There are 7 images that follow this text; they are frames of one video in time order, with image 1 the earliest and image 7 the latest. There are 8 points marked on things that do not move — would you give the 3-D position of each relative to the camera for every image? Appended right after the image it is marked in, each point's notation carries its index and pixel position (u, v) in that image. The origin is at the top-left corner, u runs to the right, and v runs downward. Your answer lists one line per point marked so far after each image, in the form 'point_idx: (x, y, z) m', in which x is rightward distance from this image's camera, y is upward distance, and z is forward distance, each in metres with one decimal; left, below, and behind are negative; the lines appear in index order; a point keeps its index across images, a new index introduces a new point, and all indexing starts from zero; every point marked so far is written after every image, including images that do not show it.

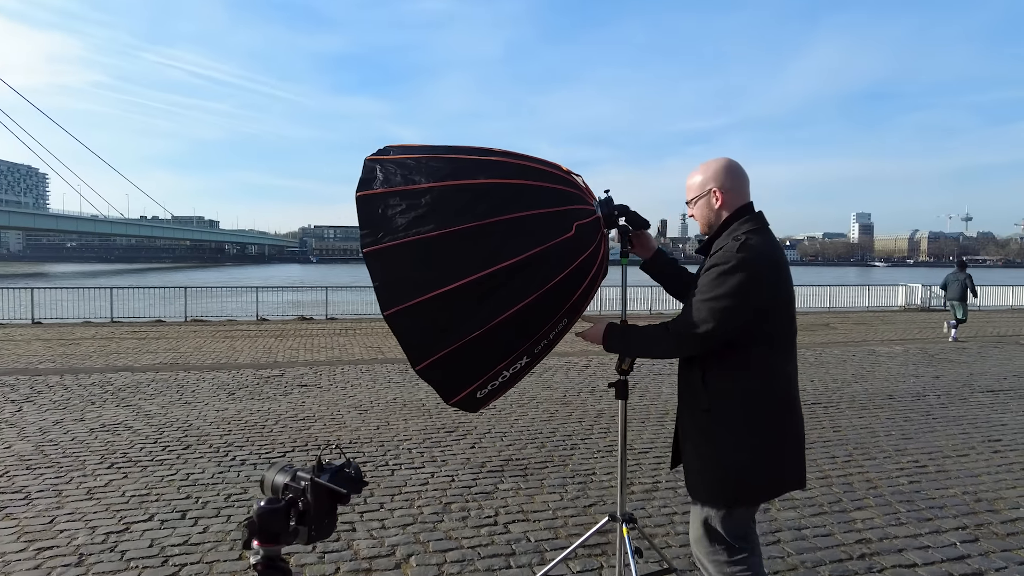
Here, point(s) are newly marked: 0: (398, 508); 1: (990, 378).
0: (-0.8, -1.6, +4.6) m
1: (+7.3, -1.4, +9.7) m
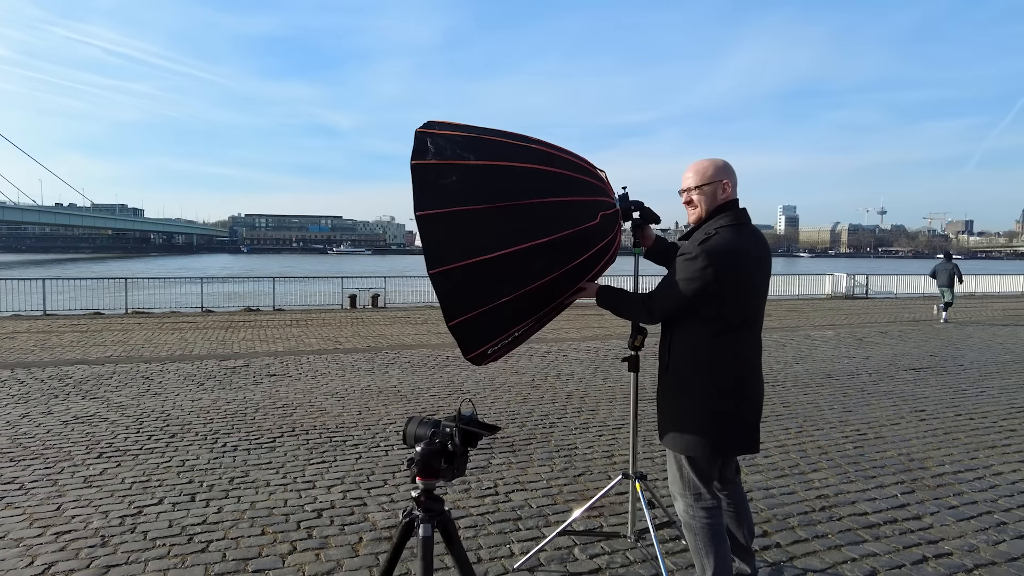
0: (-0.8, -1.5, +4.8) m
1: (+6.7, -1.2, +10.8) m
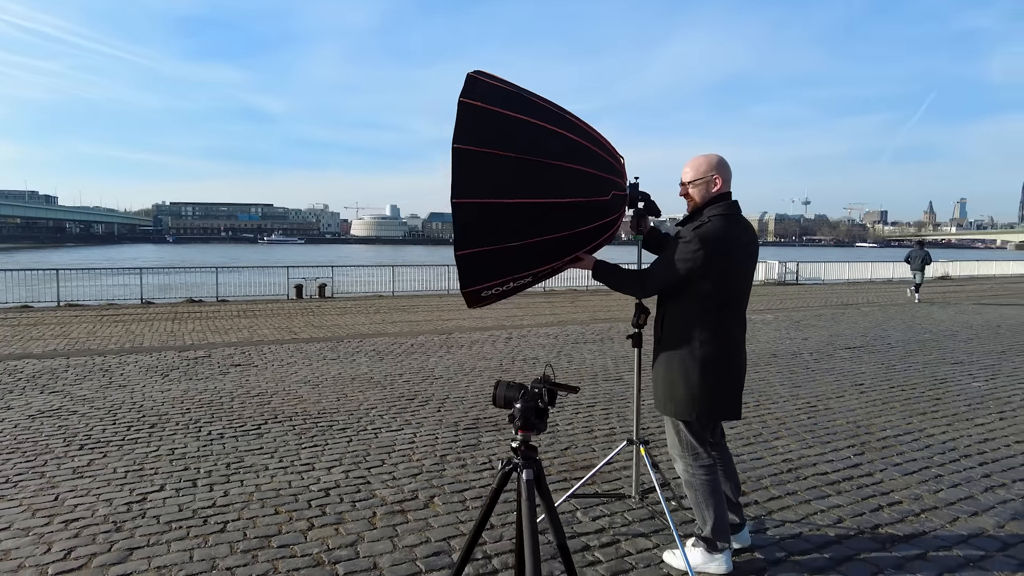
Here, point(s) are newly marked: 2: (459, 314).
0: (-0.9, -1.4, +5.0) m
1: (+6.1, -0.9, +11.6) m
2: (-1.3, -0.6, +15.7) m
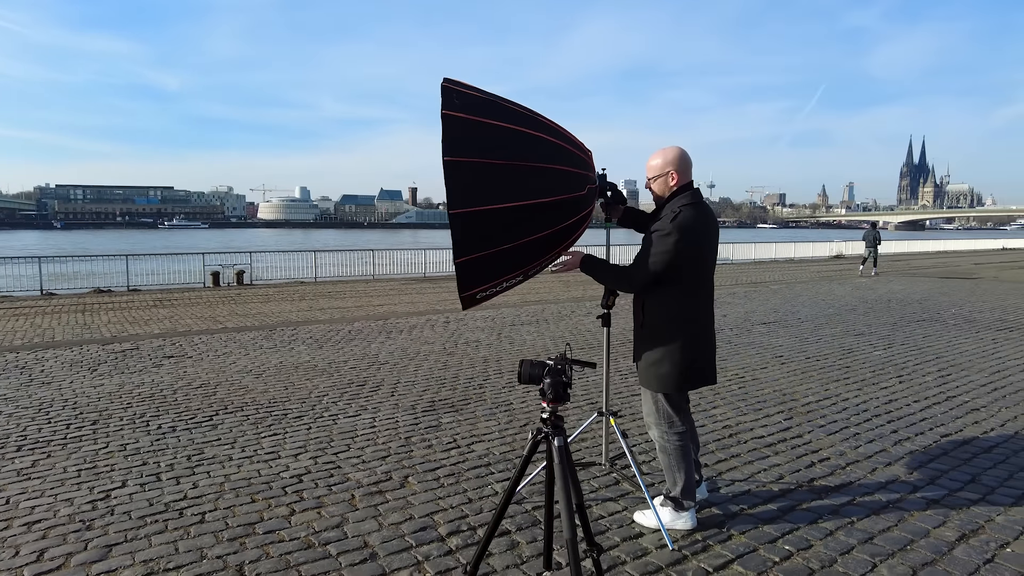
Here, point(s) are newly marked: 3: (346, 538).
0: (-1.2, -1.3, +5.1) m
1: (+4.9, -0.5, +12.5) m
2: (-2.9, -0.3, +15.6) m
3: (-0.9, -1.4, +3.6) m
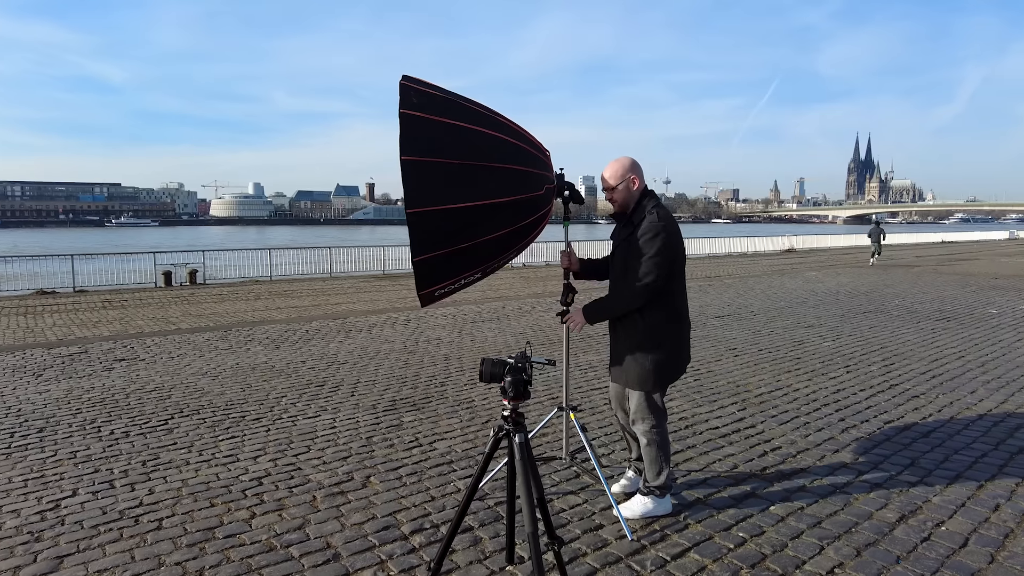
0: (-1.5, -1.3, +5.1) m
1: (+4.1, -0.4, +12.9) m
2: (-3.9, -0.2, +15.4) m
3: (-1.2, -1.4, +3.6) m
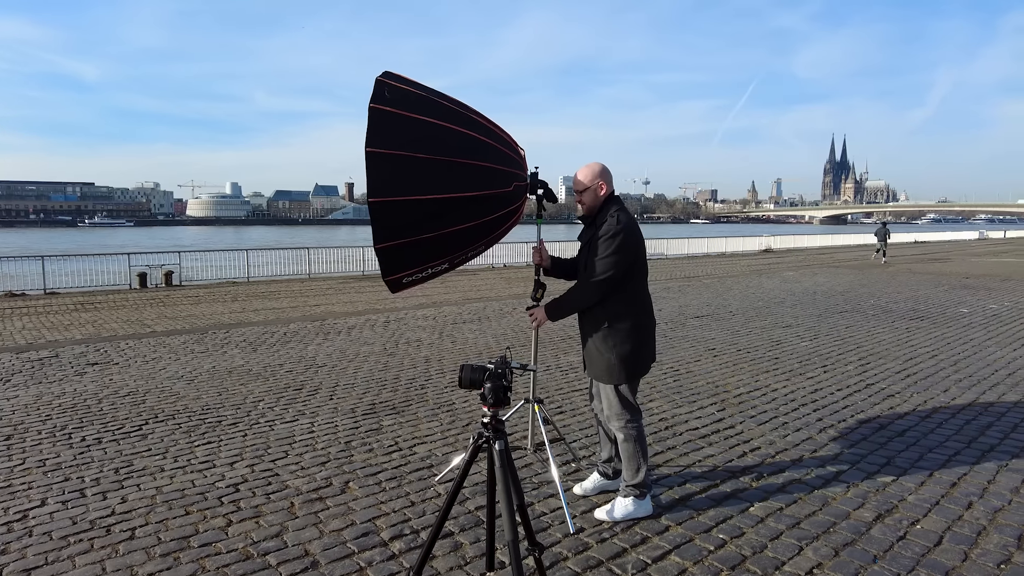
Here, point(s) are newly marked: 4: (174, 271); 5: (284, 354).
0: (-1.6, -1.3, +5.0) m
1: (+3.7, -0.4, +13.0) m
2: (-4.4, -0.3, +15.3) m
3: (-1.3, -1.4, +3.5) m
4: (-10.4, +0.5, +19.6) m
5: (-3.2, -0.9, +8.9) m
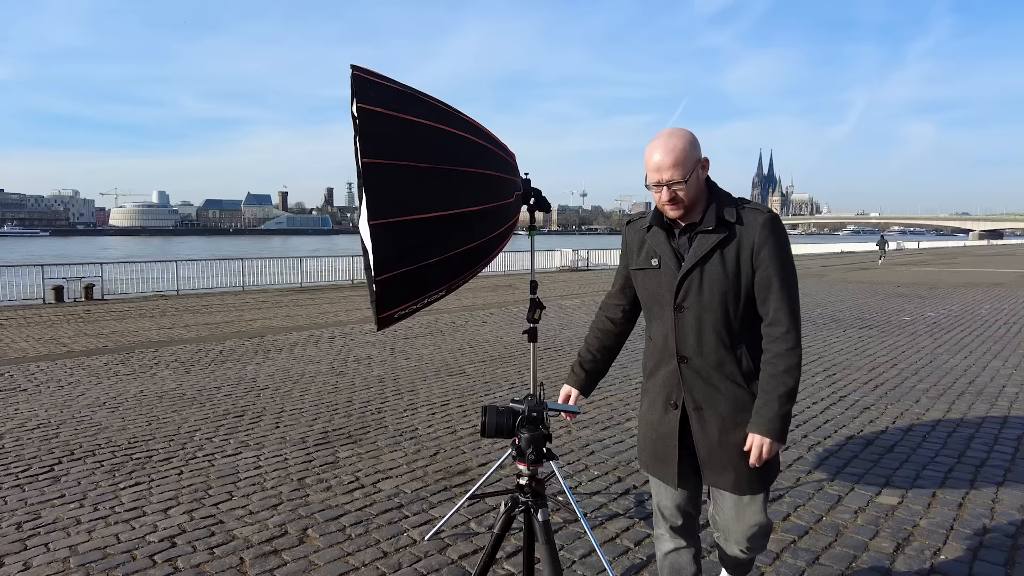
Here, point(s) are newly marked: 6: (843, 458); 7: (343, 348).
0: (-1.8, -1.4, +4.4) m
1: (+2.8, -0.6, +12.8) m
2: (-5.4, -0.6, +14.3) m
3: (-1.3, -1.5, +2.9) m
4: (-11.9, +0.1, +18.1) m
5: (-3.7, -1.1, +8.1) m
6: (+2.6, -1.3, +5.1) m
7: (-2.6, -0.9, +9.8) m
